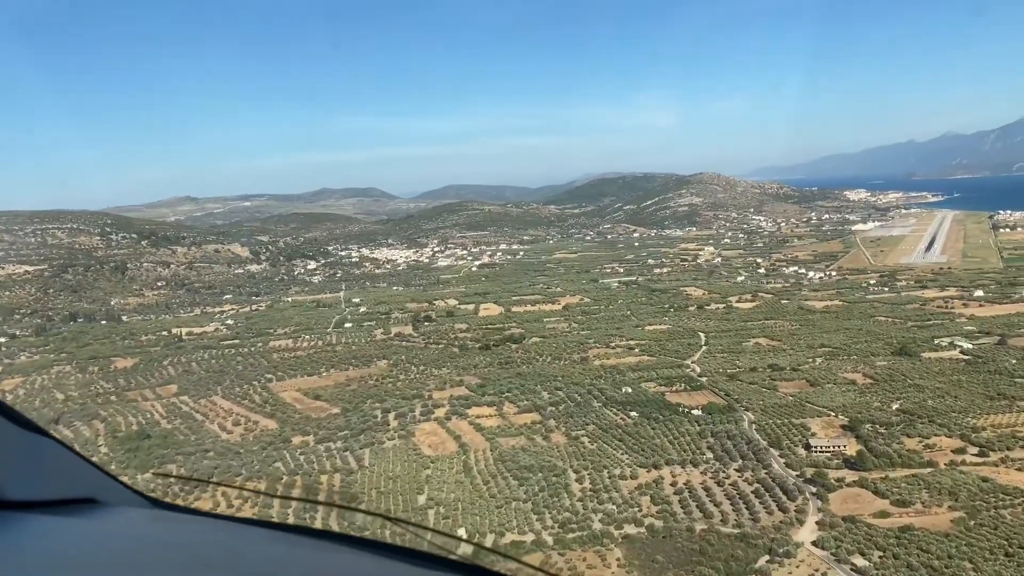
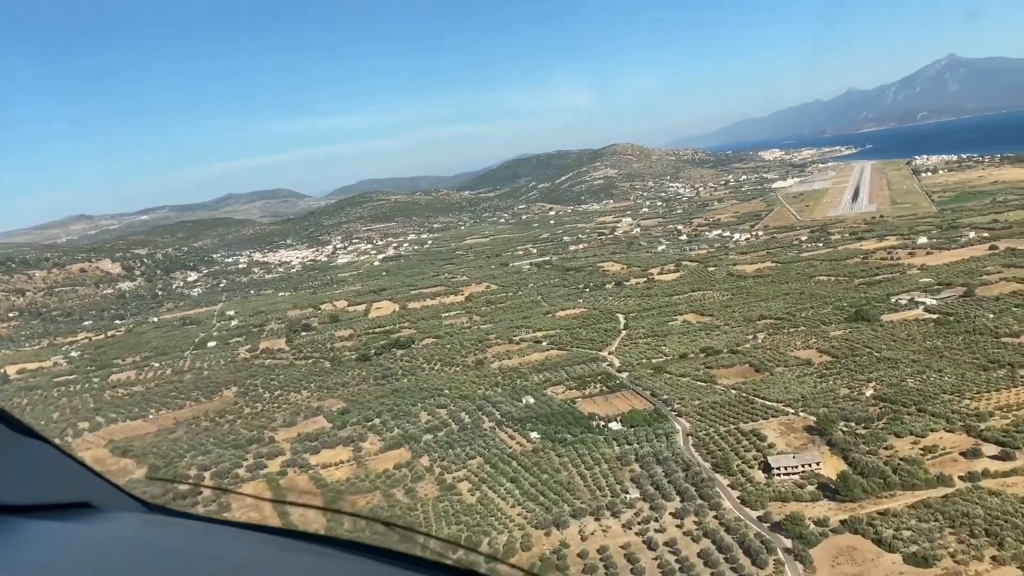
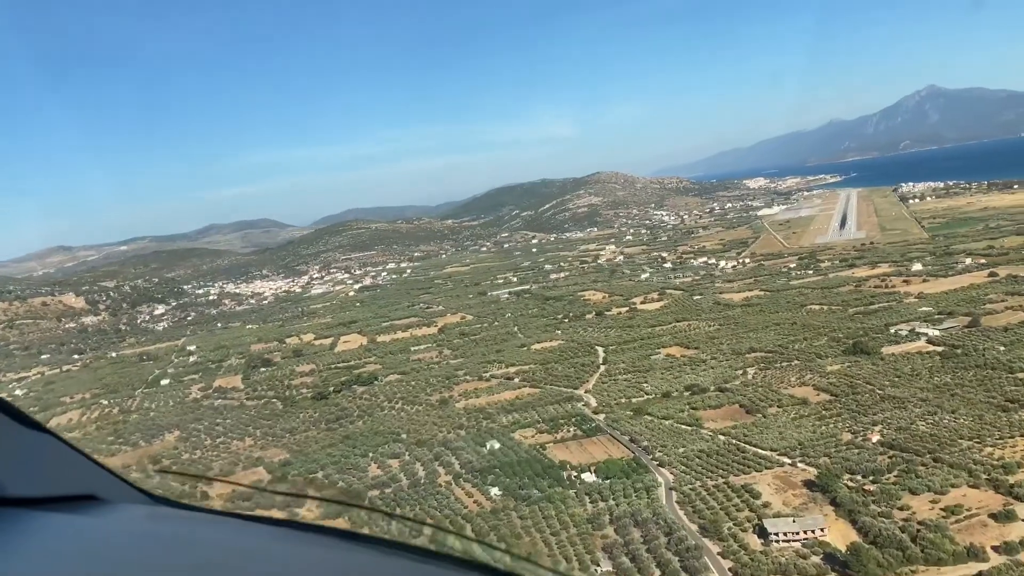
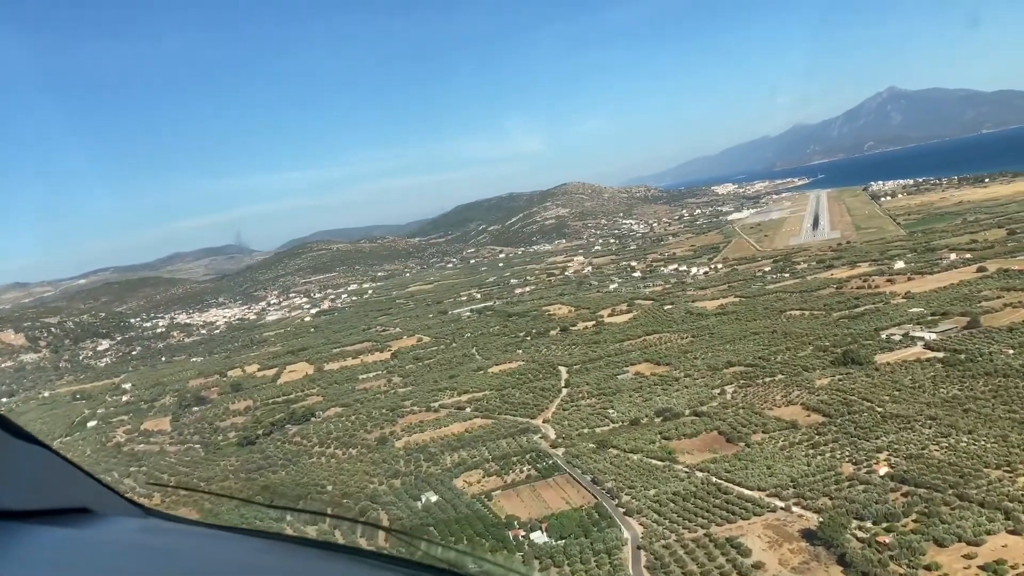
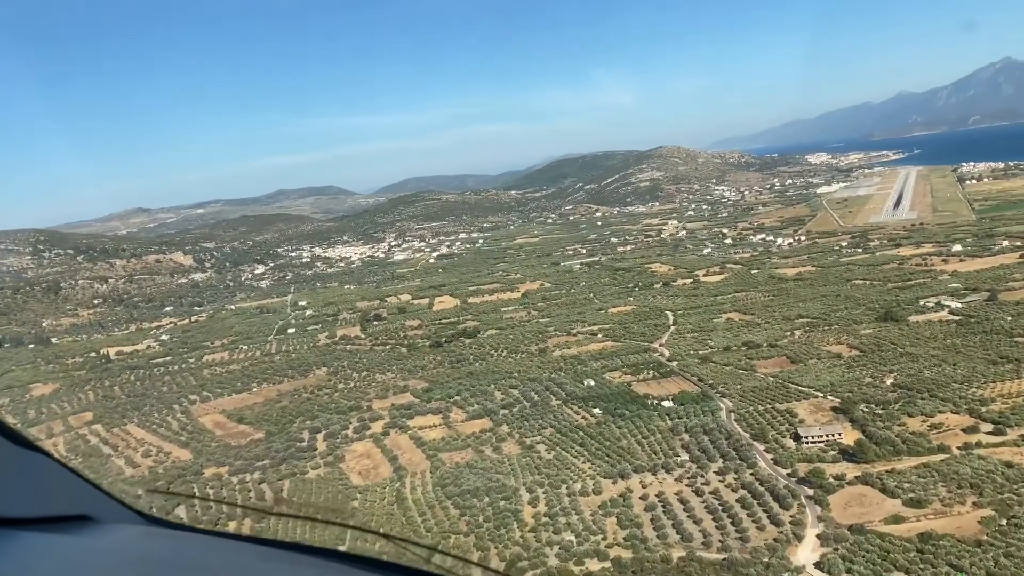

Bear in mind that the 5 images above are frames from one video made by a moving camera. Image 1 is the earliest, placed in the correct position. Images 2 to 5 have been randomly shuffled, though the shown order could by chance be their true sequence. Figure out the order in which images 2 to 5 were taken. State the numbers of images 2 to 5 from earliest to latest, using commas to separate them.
5, 2, 3, 4
